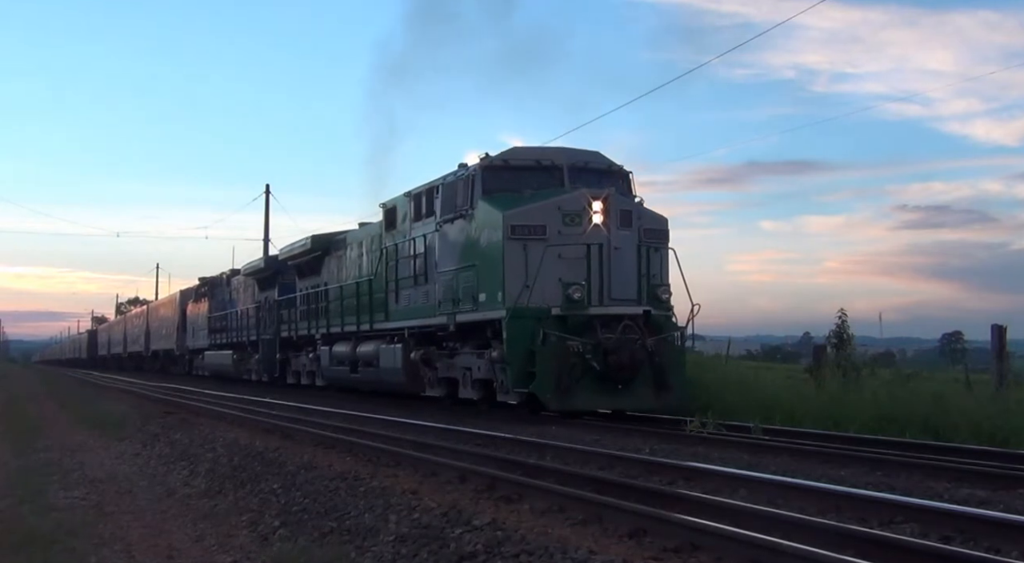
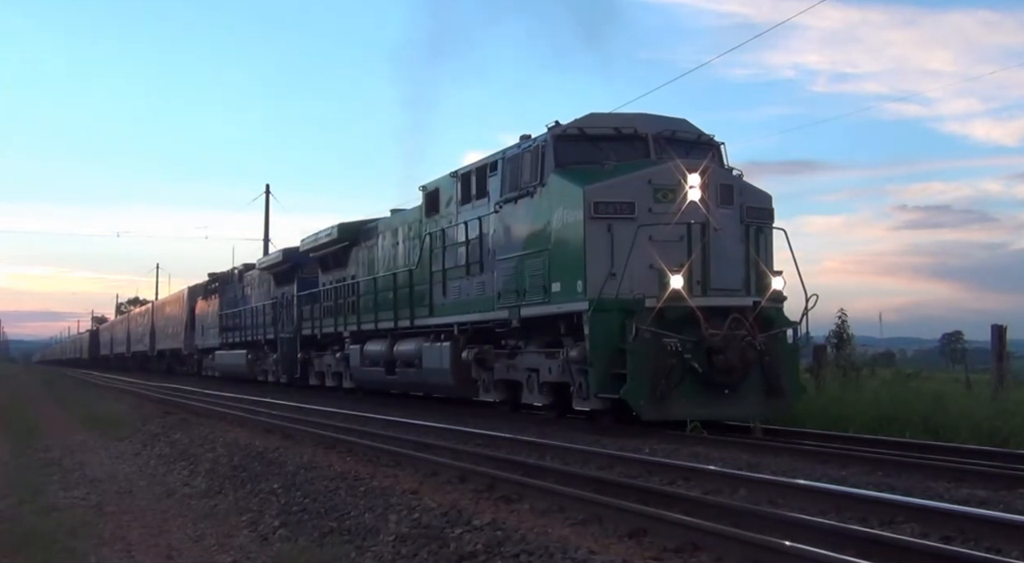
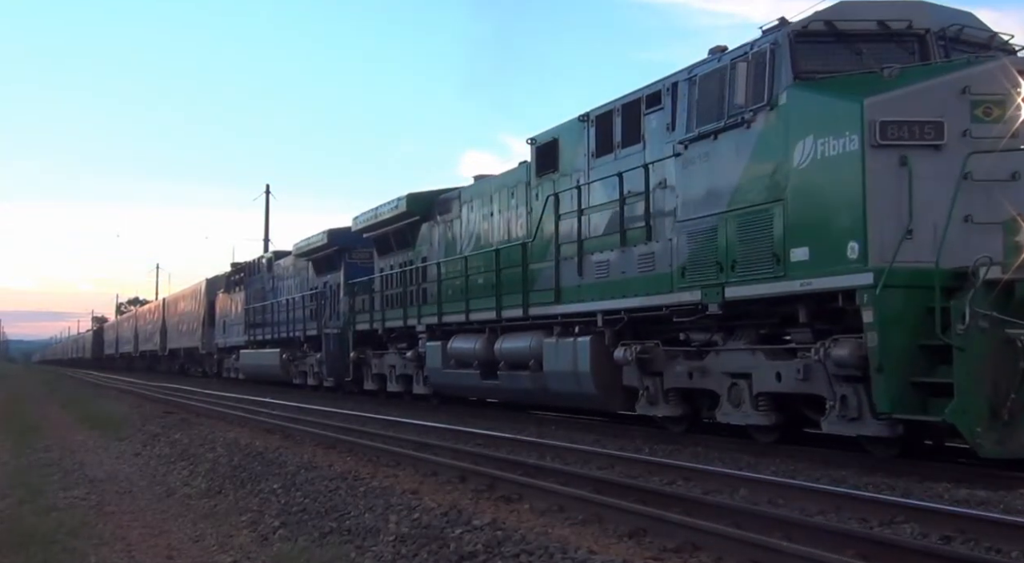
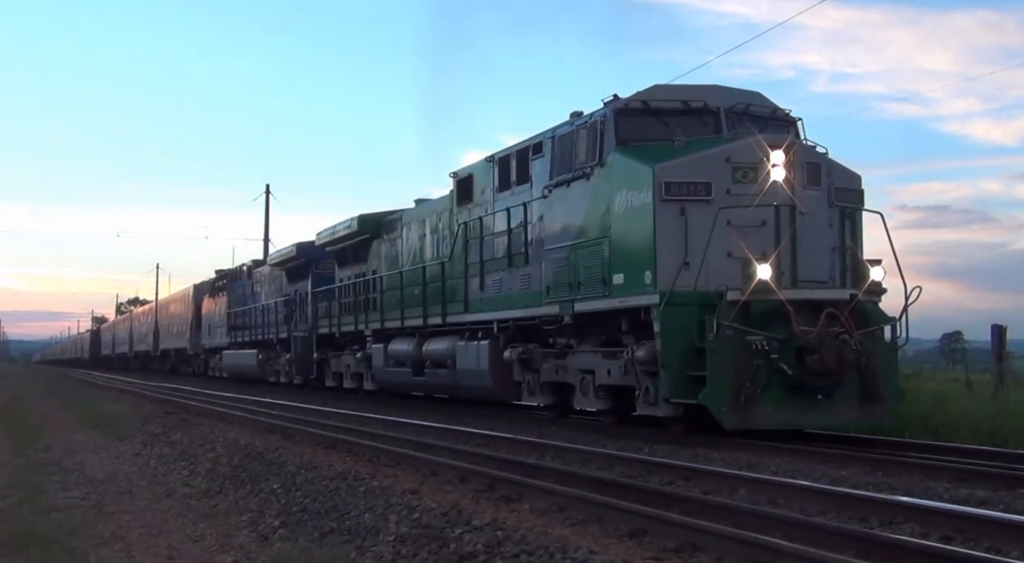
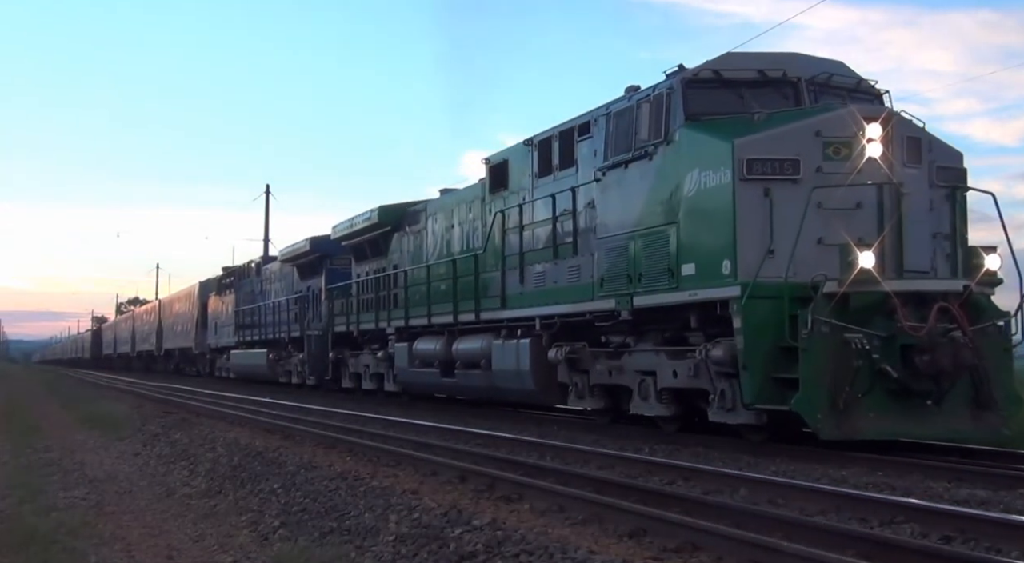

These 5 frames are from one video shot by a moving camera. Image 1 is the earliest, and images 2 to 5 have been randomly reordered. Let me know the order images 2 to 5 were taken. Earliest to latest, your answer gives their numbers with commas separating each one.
2, 4, 5, 3
